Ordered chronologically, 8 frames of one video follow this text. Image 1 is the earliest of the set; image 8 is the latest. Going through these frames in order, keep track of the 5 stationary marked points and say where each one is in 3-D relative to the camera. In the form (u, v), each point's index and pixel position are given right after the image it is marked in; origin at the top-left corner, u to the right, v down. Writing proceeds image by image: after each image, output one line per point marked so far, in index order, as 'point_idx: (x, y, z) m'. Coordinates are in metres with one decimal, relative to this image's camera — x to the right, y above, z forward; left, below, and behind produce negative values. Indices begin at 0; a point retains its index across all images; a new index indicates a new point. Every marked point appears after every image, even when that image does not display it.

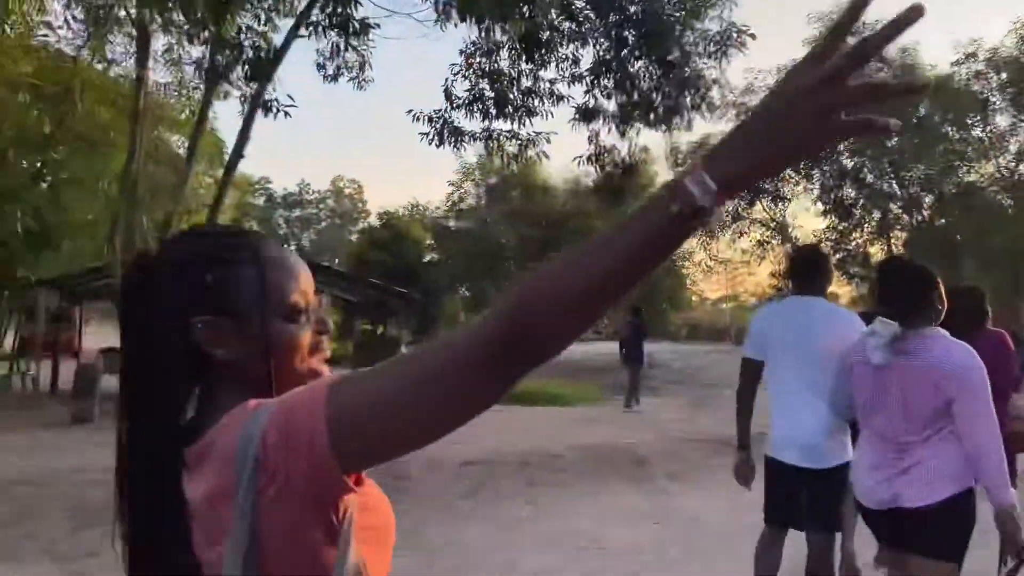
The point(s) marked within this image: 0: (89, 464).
0: (-2.7, -1.1, +6.0) m
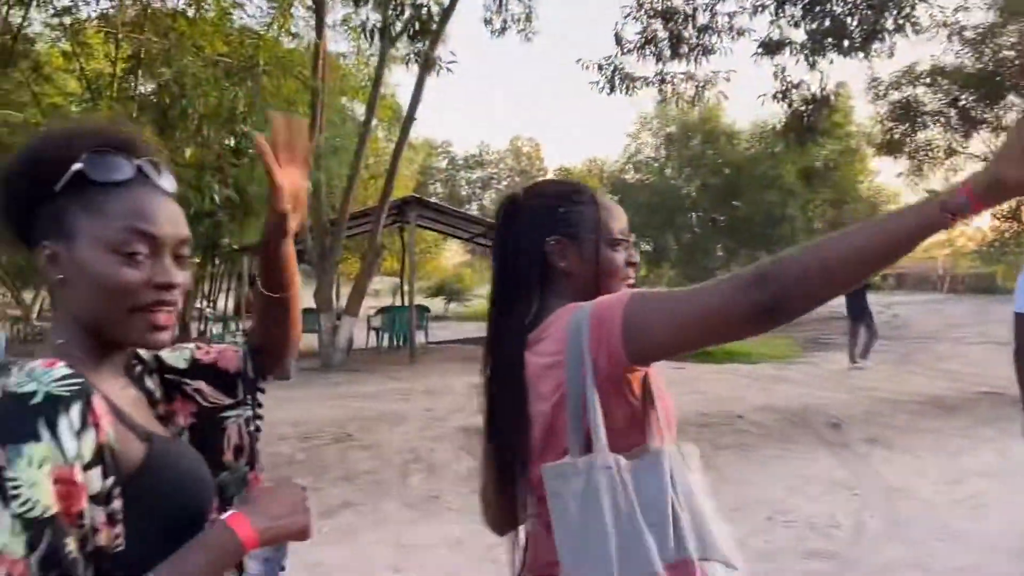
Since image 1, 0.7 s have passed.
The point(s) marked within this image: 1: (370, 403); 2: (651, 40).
0: (-1.6, -0.9, +6.2) m
1: (-1.0, -0.8, +6.6) m
2: (+1.2, +2.2, +8.2) m
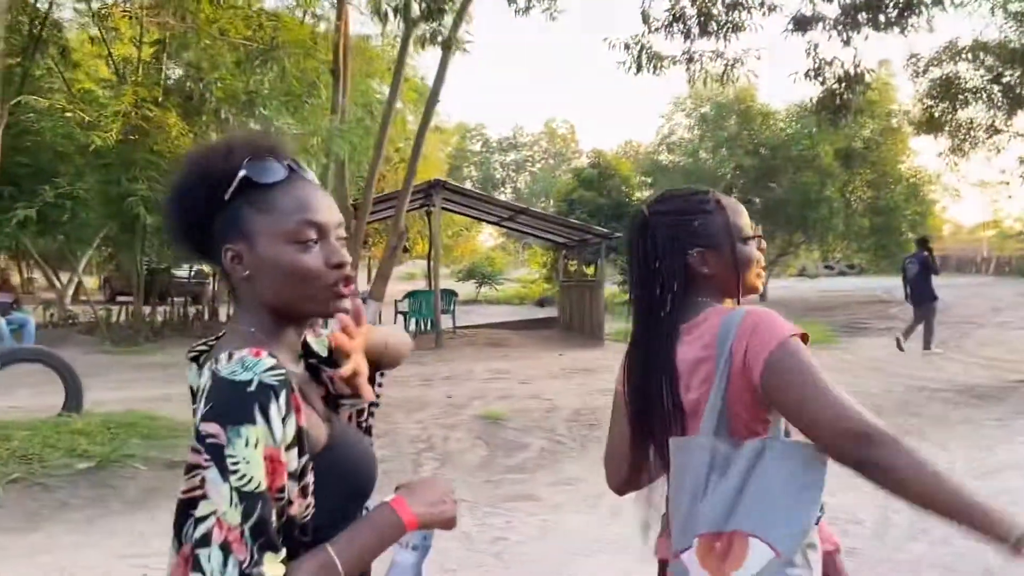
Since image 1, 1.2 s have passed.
0: (-1.4, -0.8, +6.1) m
1: (-0.9, -0.7, +6.6) m
2: (+1.4, +2.3, +8.0) m
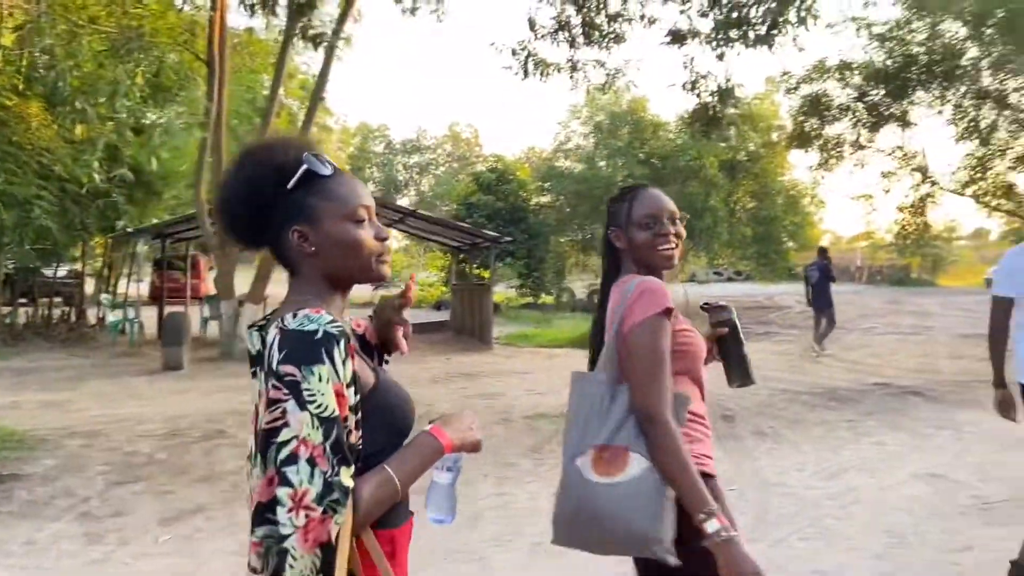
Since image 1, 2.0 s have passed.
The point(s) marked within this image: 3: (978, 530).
0: (-2.3, -0.8, +5.9) m
1: (-1.7, -0.7, +6.4) m
2: (+0.4, +2.3, +8.0) m
3: (+1.9, -0.9, +3.7) m
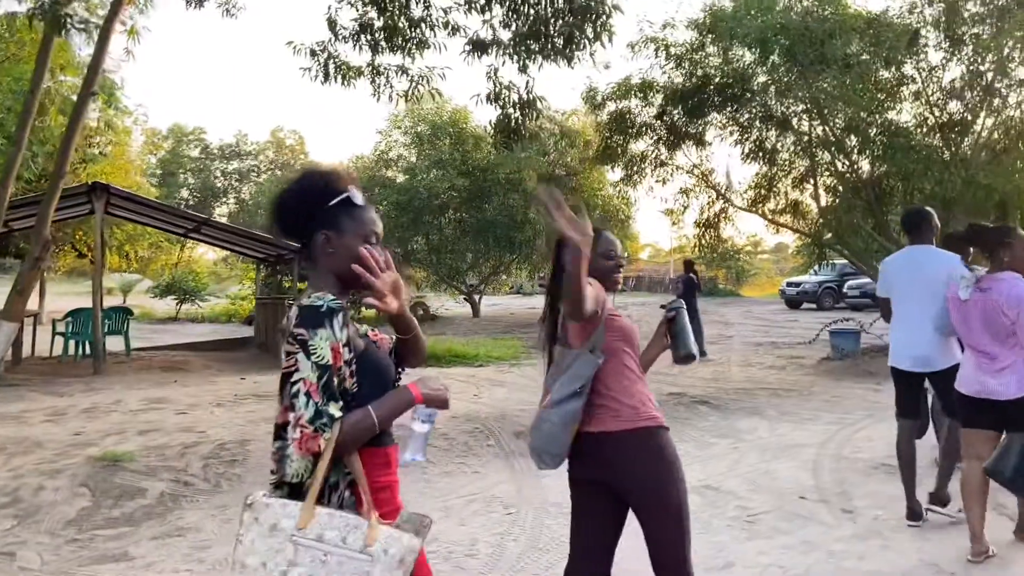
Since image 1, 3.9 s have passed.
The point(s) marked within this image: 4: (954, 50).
0: (-3.5, -0.9, +5.1) m
1: (-3.1, -0.8, +5.7) m
2: (-1.2, +2.2, +7.7) m
3: (+0.9, -1.0, +3.7) m
4: (+5.1, +2.8, +10.7) m
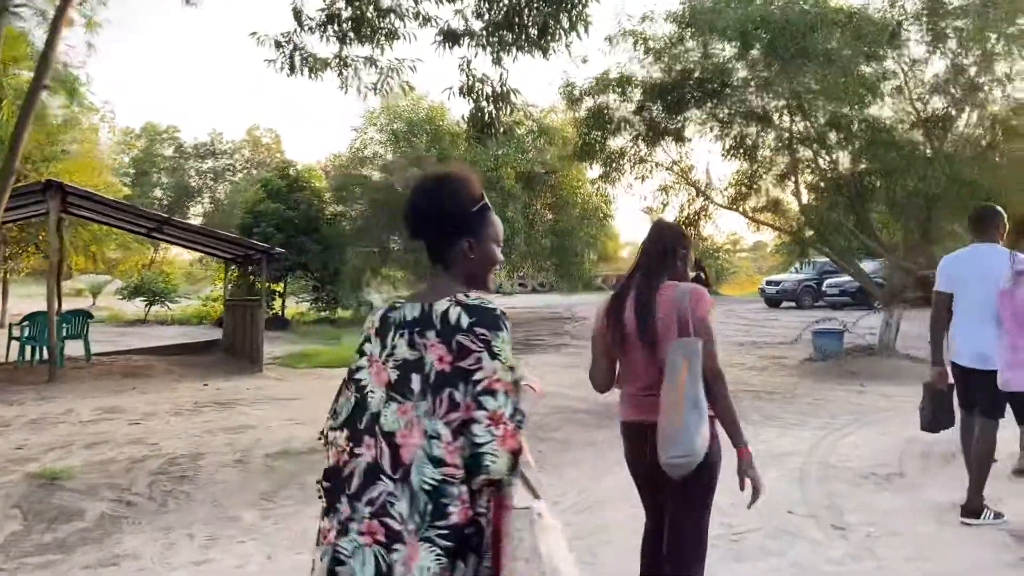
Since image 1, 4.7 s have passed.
0: (-3.7, -0.9, +4.7) m
1: (-3.3, -0.9, +5.3) m
2: (-1.5, +2.1, +7.4) m
3: (+0.8, -1.0, +3.4) m
4: (+4.8, +2.8, +10.5) m
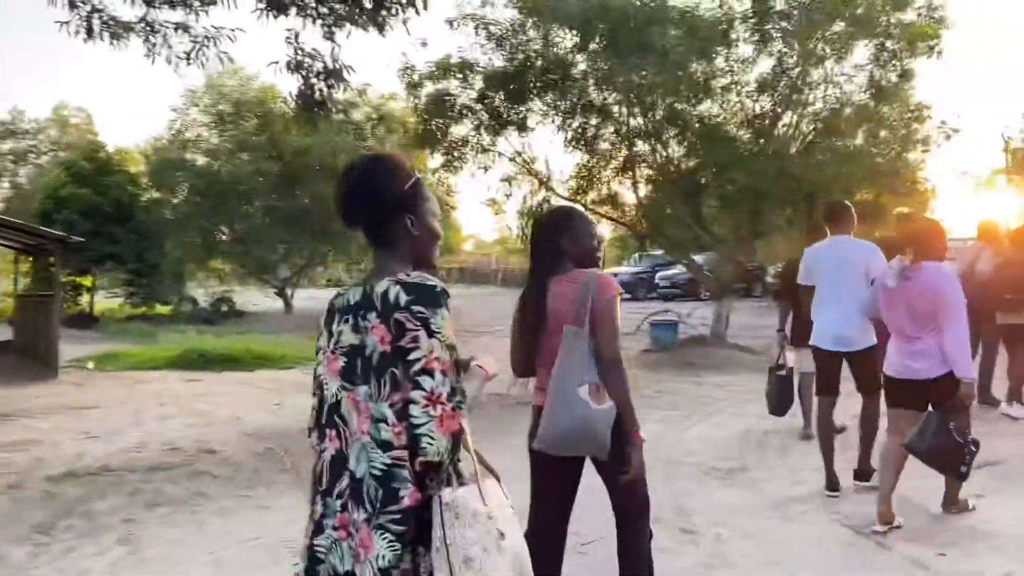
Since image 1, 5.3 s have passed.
0: (-4.4, -0.9, +3.7) m
1: (-4.1, -0.8, +4.3) m
2: (-2.7, +2.2, +6.7) m
3: (+0.2, -1.0, +3.2) m
4: (+2.9, +2.9, +10.8) m
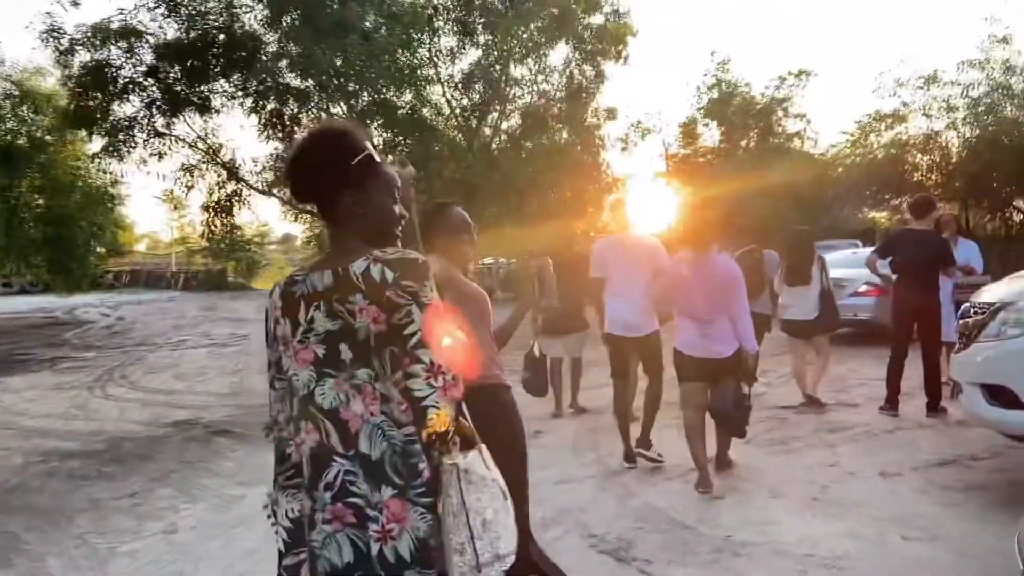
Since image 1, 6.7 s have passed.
0: (-5.0, -1.0, +1.2) m
1: (-4.9, -1.0, +1.9) m
2: (-4.4, +2.1, +4.6) m
3: (-0.4, -1.0, +2.2) m
4: (-0.5, +2.9, +10.3) m
